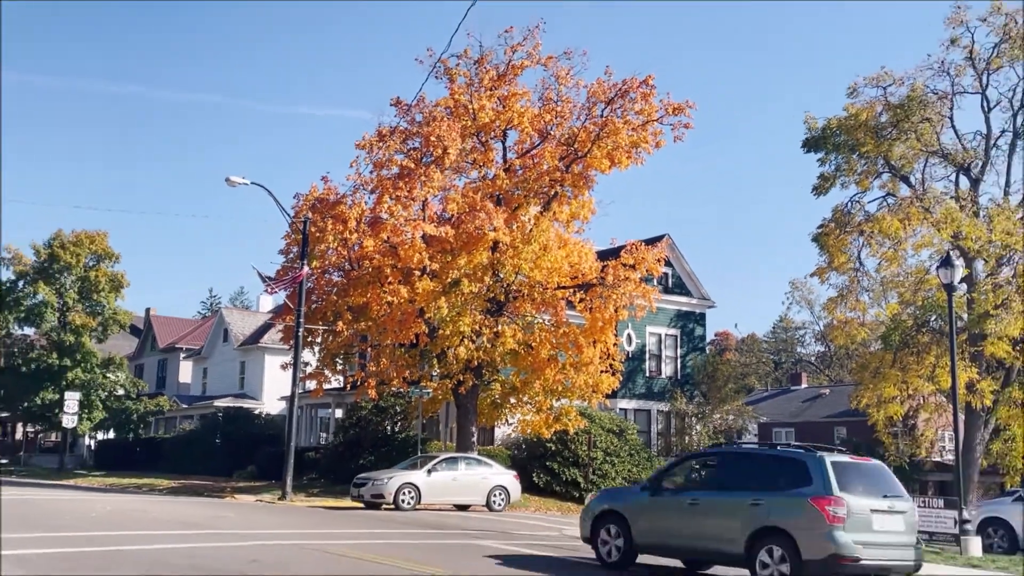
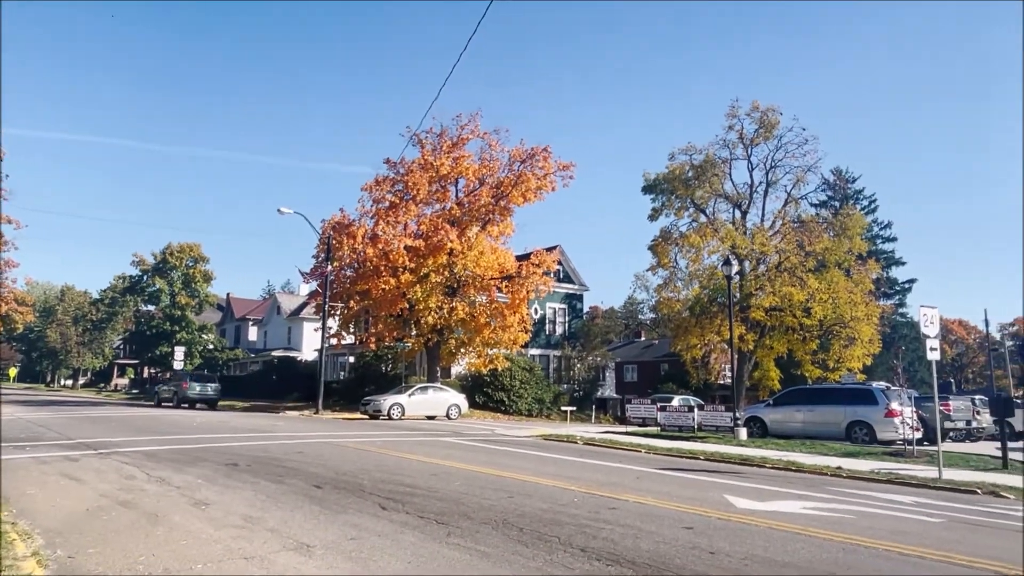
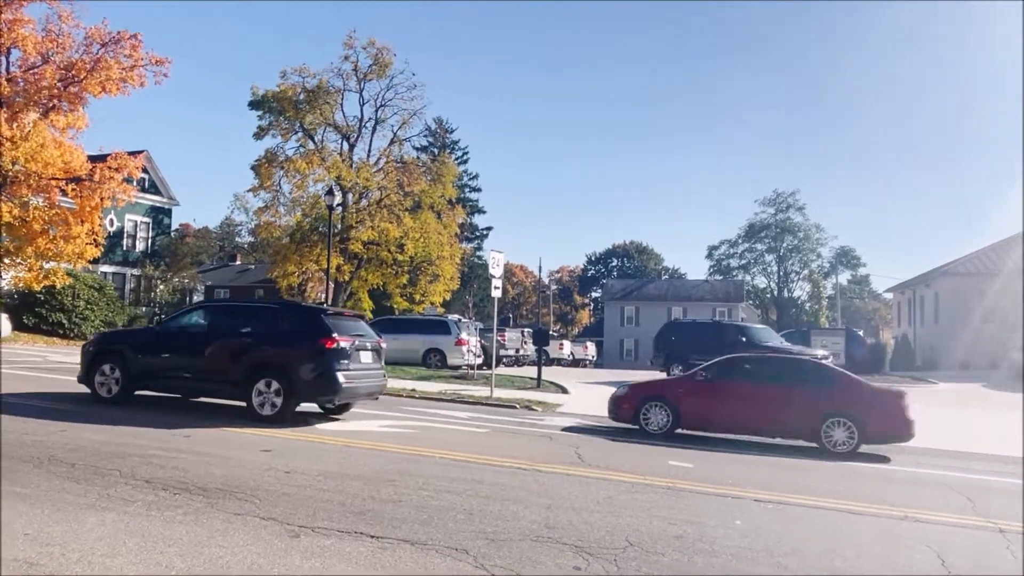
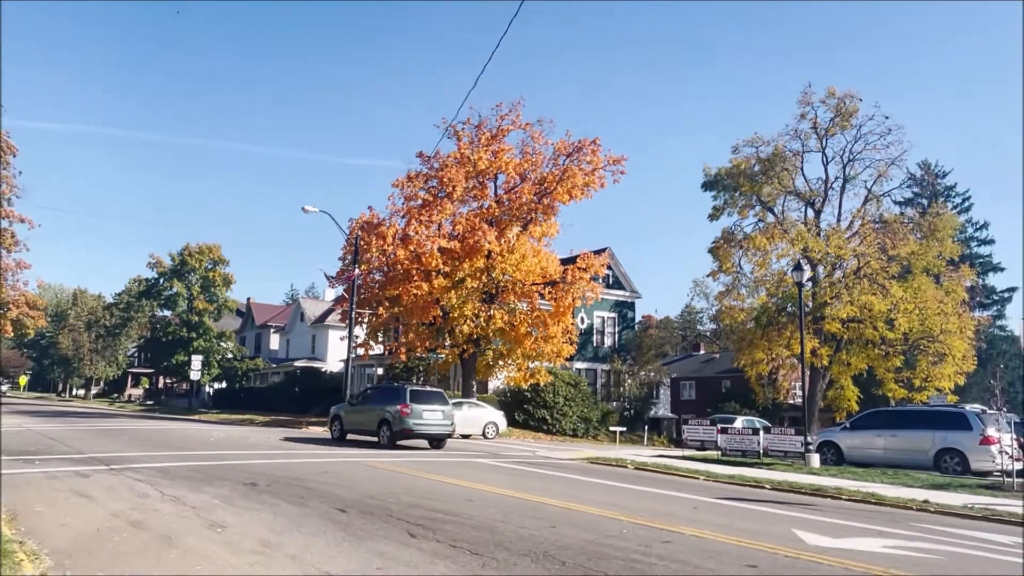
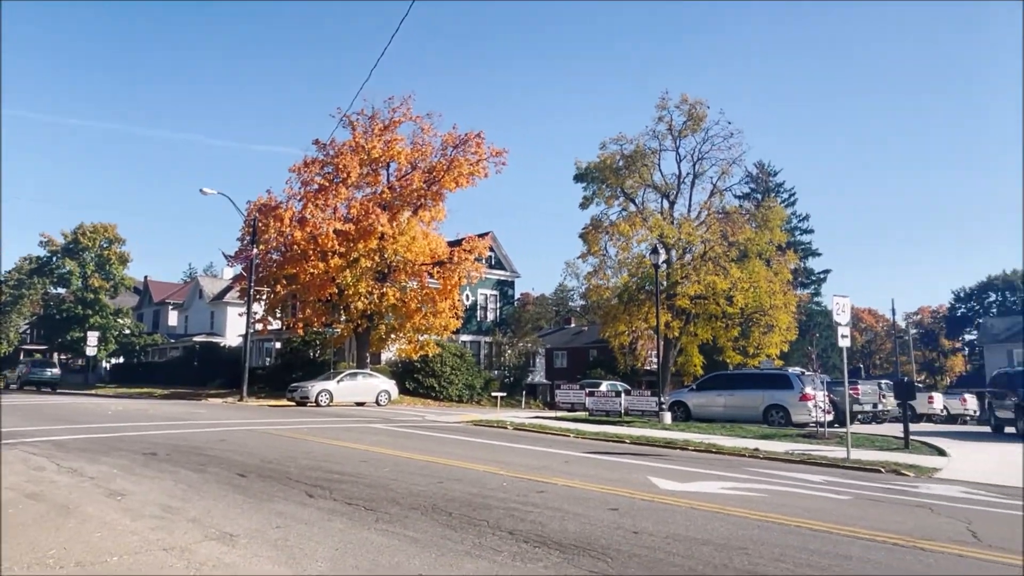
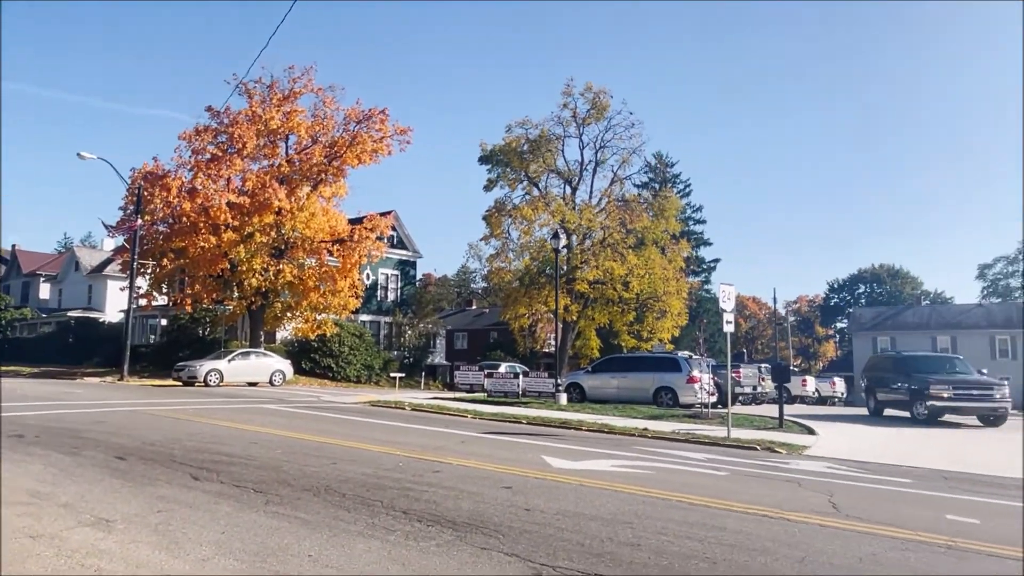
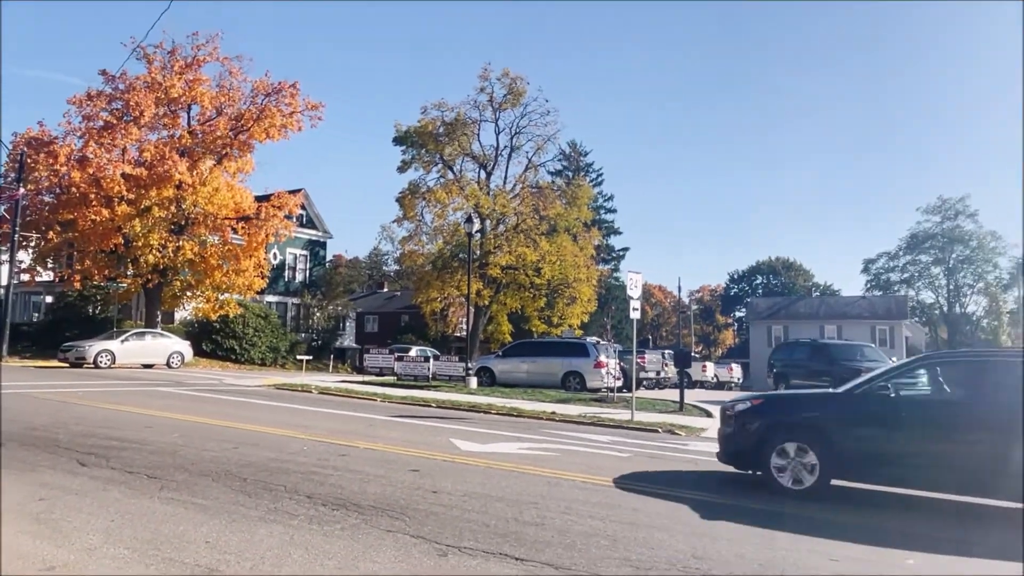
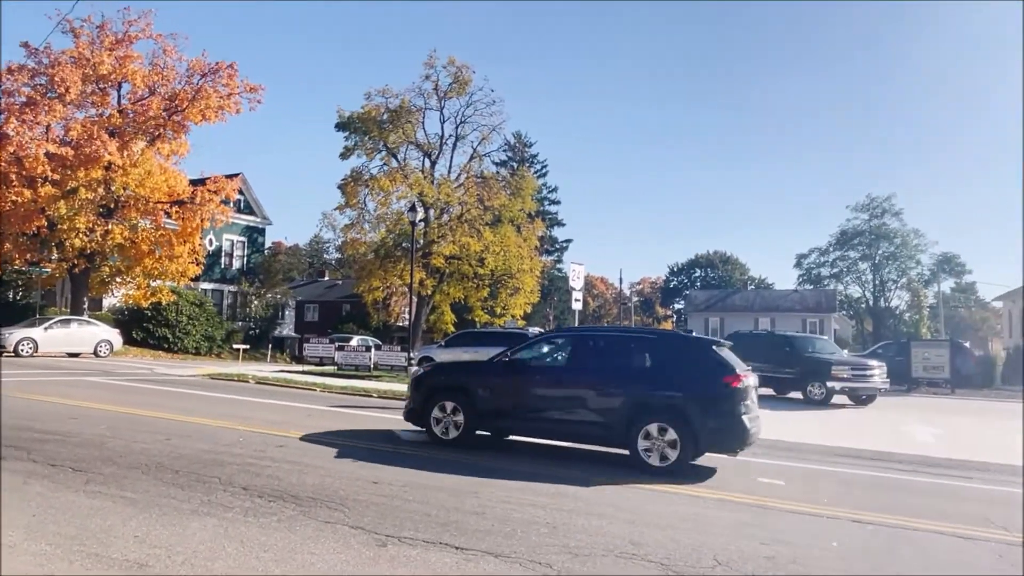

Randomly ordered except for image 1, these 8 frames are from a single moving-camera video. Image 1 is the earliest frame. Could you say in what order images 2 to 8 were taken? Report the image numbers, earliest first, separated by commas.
4, 2, 5, 6, 7, 8, 3
